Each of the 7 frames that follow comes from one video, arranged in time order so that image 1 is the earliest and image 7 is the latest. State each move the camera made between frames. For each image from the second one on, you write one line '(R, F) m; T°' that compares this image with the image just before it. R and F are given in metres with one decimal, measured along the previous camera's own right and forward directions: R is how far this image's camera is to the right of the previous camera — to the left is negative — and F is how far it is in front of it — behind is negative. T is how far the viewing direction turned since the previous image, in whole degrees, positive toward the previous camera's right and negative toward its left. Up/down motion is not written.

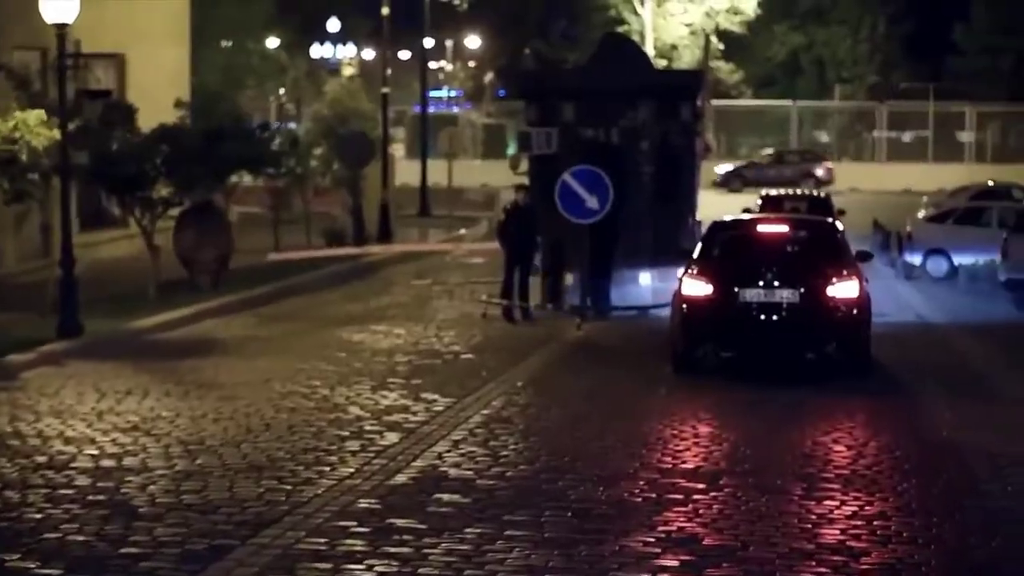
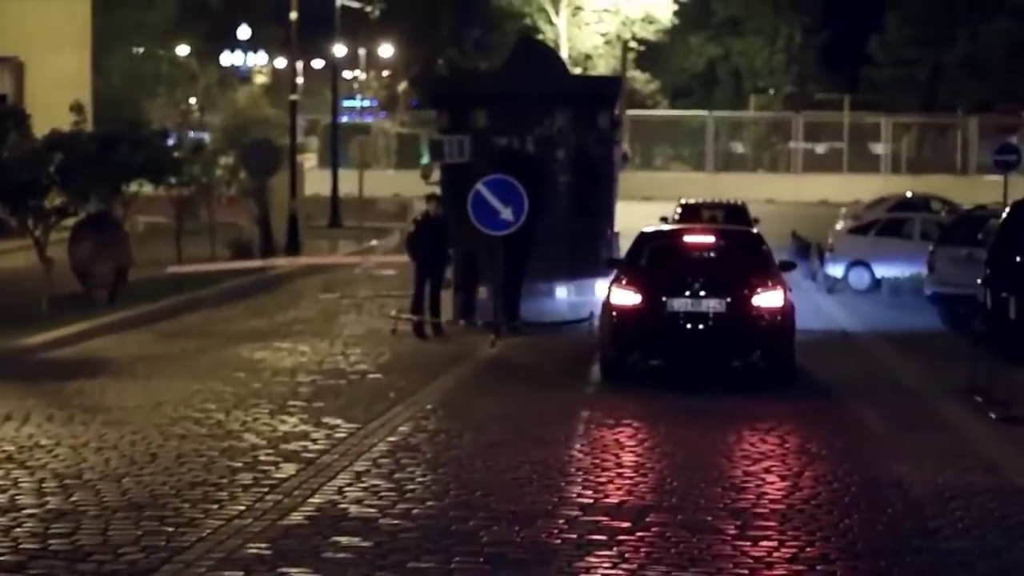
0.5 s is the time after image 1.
(0.0, +0.9) m; +2°
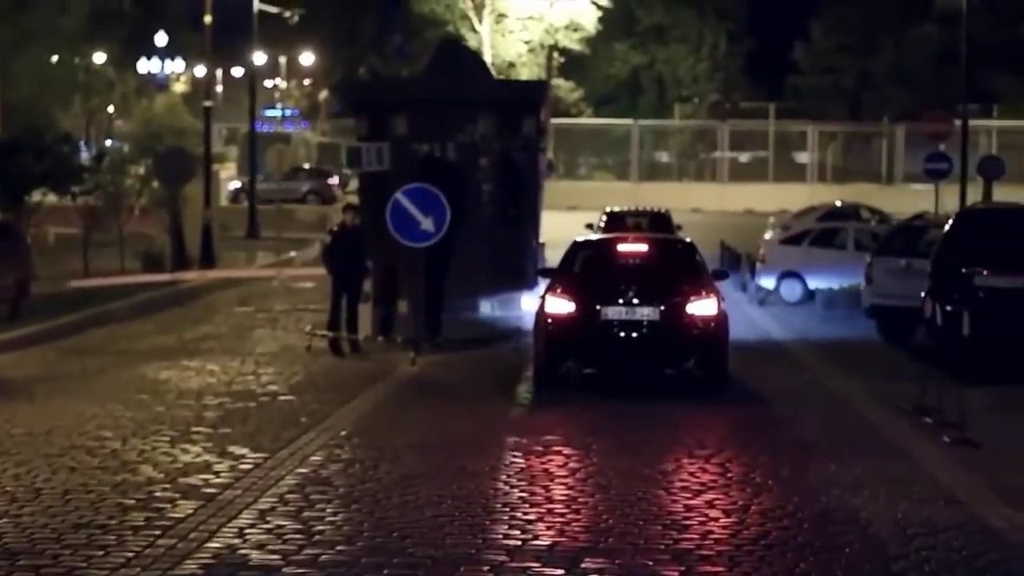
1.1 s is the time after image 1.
(0.0, +1.0) m; +2°
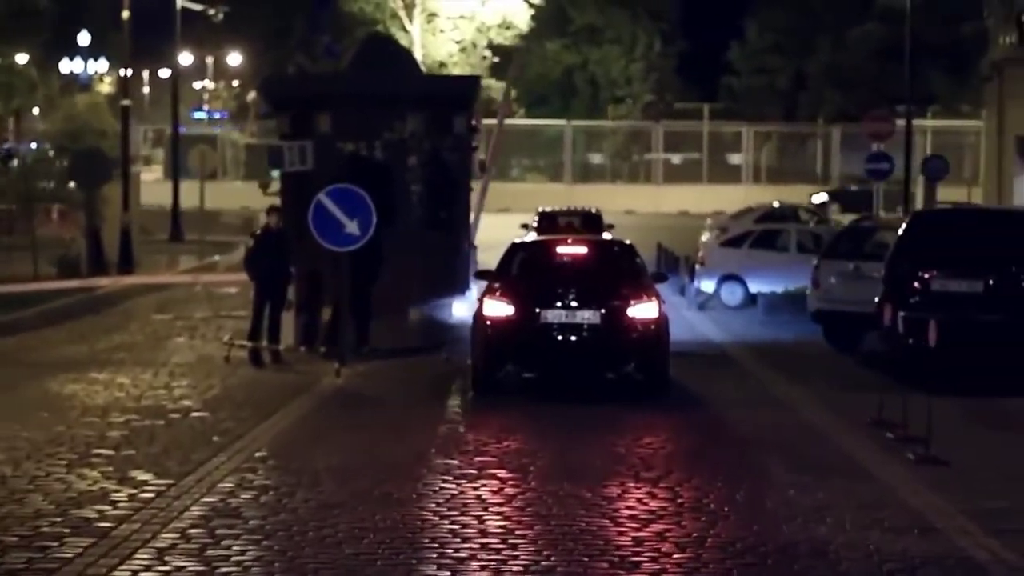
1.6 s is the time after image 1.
(0.0, +1.1) m; +2°
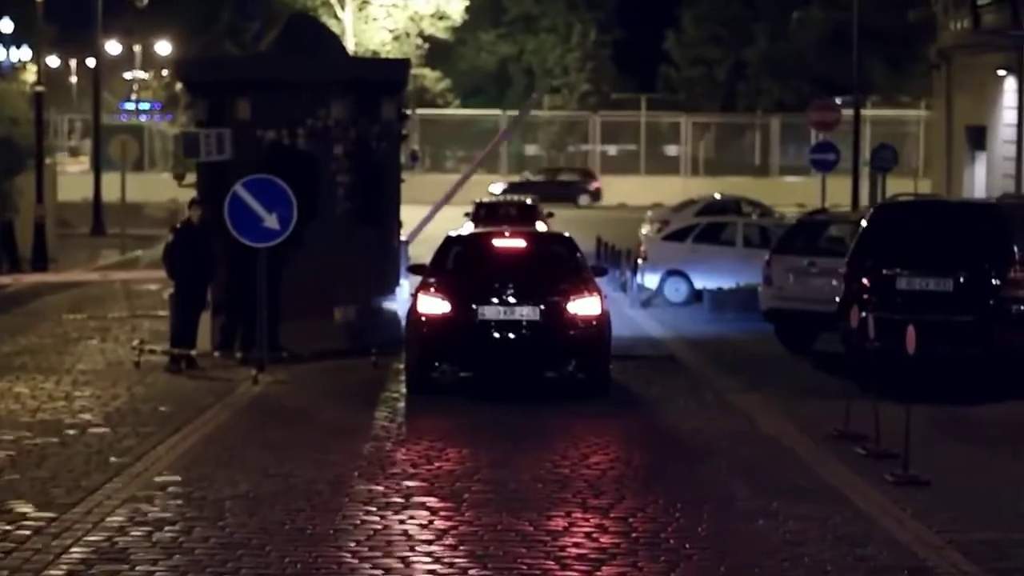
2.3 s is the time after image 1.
(0.0, +1.3) m; +2°
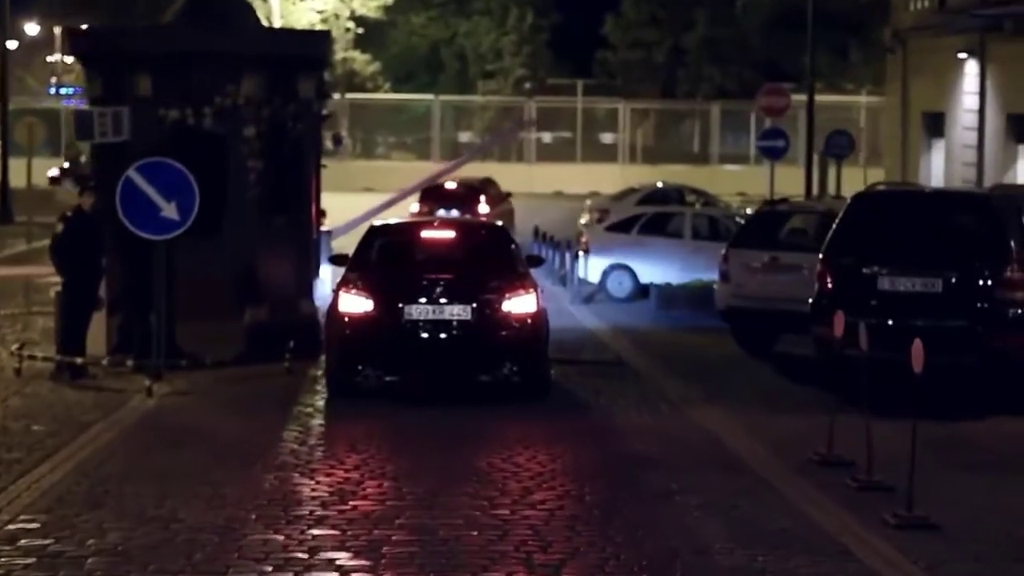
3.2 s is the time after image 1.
(0.0, +1.9) m; +2°
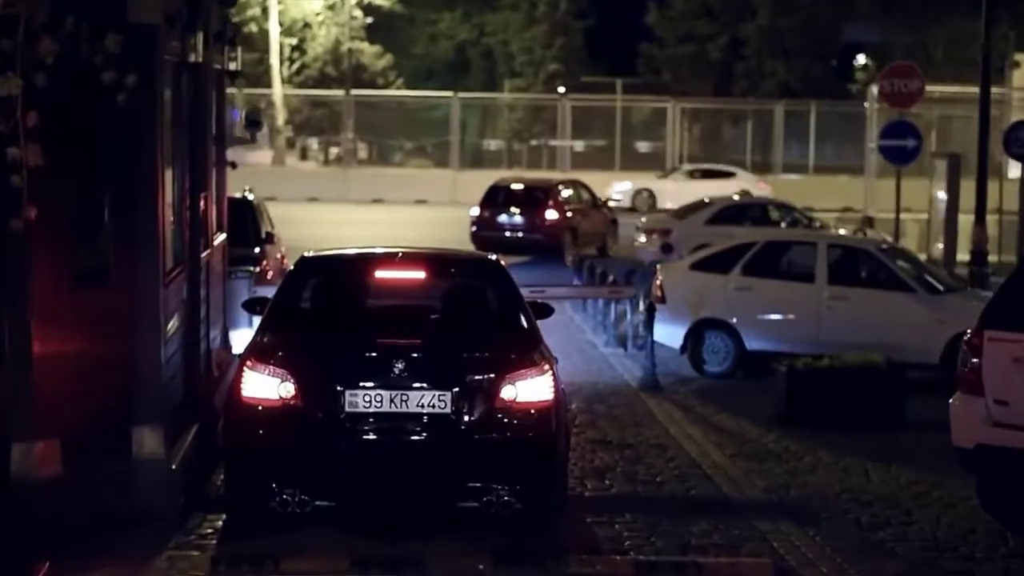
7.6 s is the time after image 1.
(-0.1, +9.2) m; -1°
